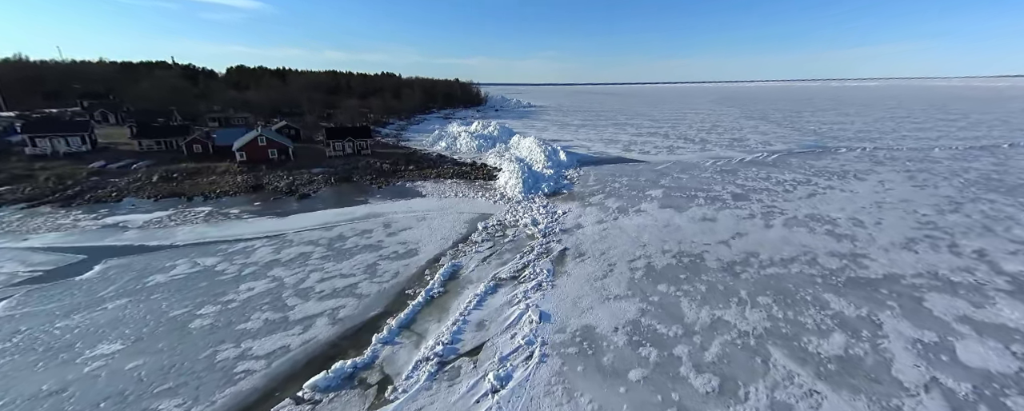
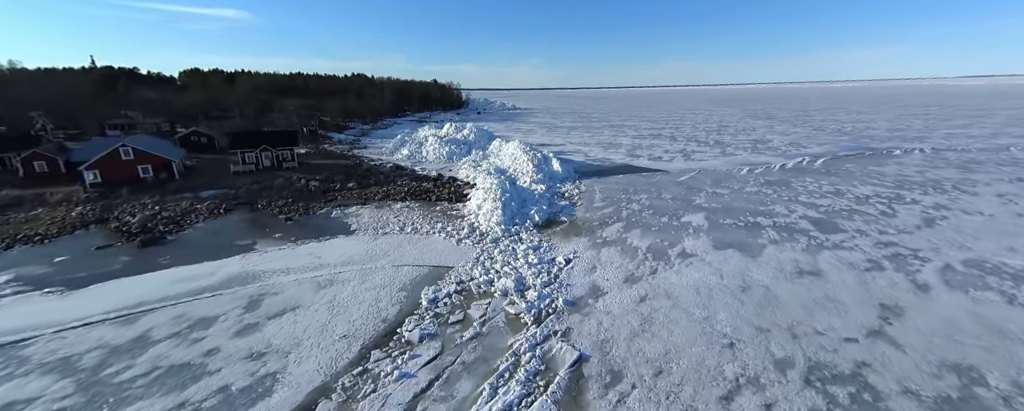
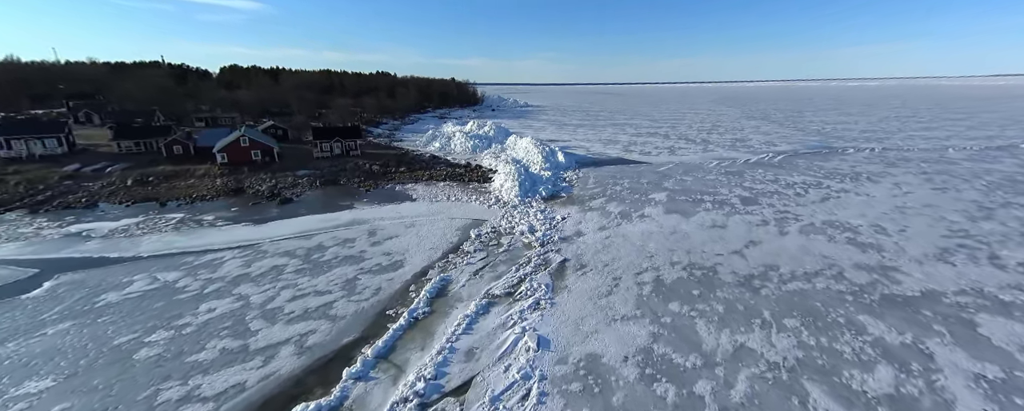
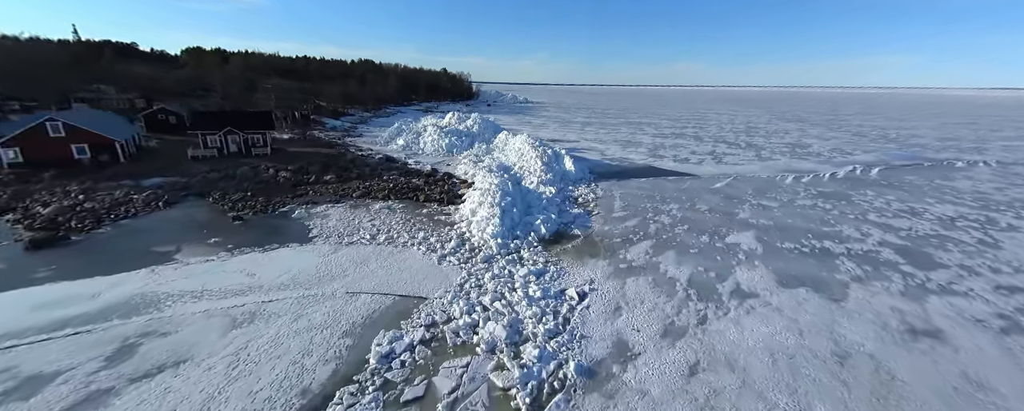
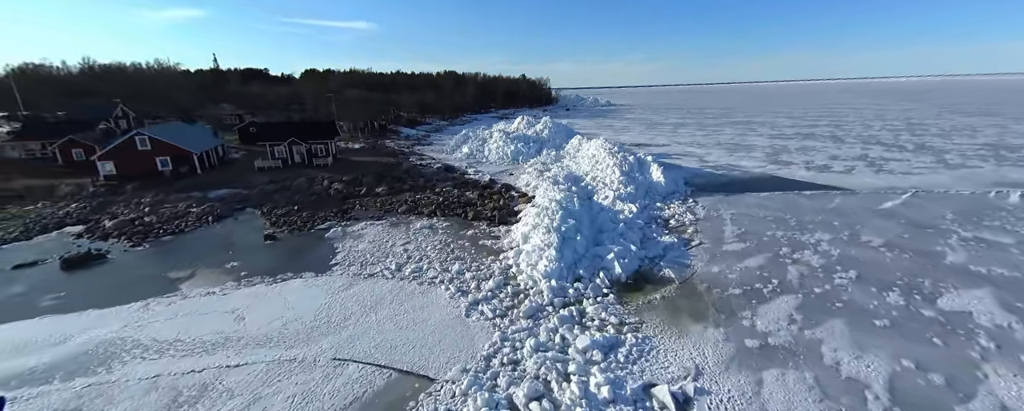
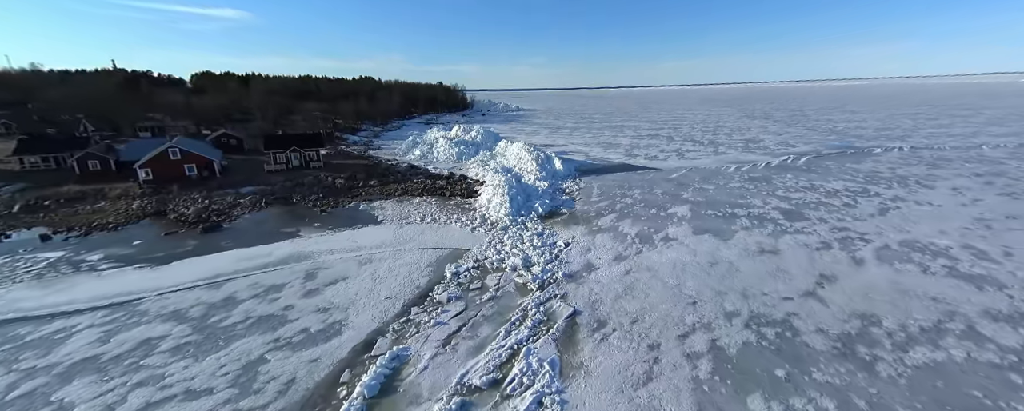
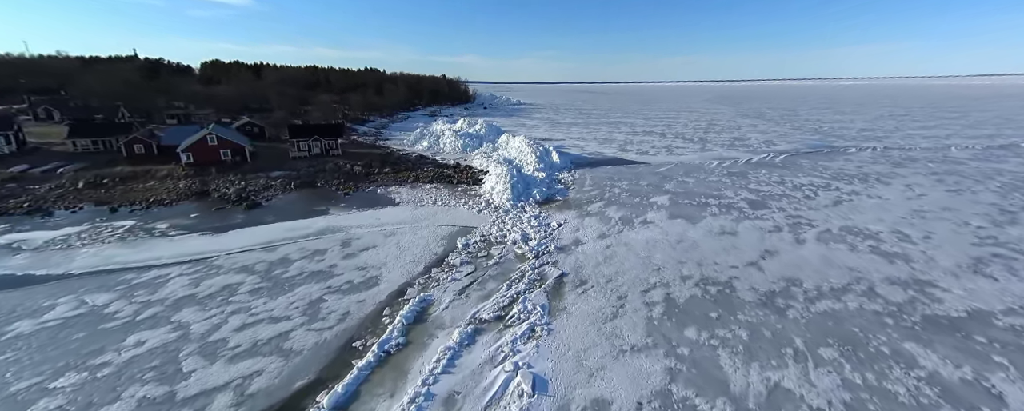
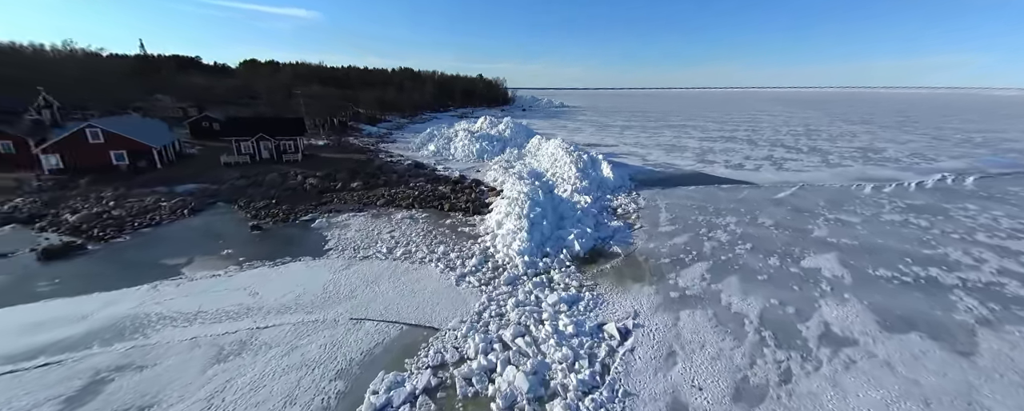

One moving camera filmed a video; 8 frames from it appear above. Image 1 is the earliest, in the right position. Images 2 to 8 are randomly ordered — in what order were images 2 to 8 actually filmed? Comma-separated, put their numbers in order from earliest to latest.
3, 7, 6, 2, 4, 8, 5
